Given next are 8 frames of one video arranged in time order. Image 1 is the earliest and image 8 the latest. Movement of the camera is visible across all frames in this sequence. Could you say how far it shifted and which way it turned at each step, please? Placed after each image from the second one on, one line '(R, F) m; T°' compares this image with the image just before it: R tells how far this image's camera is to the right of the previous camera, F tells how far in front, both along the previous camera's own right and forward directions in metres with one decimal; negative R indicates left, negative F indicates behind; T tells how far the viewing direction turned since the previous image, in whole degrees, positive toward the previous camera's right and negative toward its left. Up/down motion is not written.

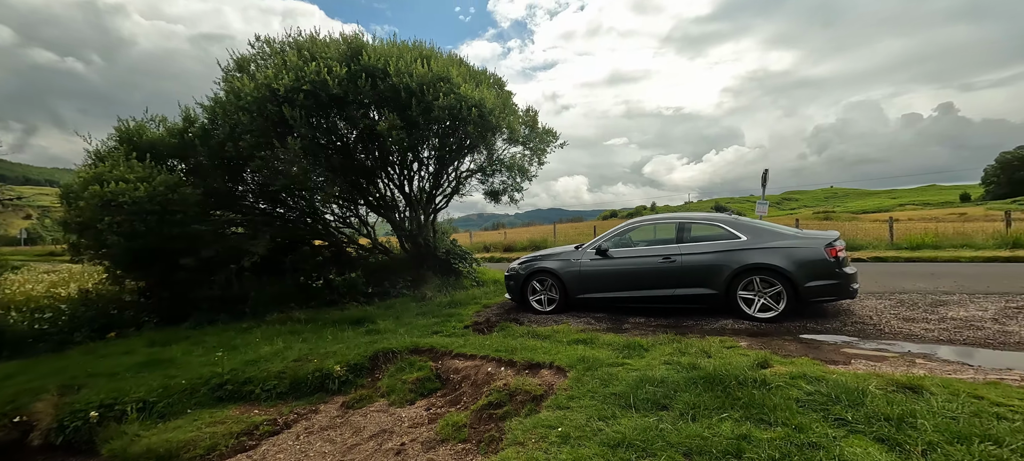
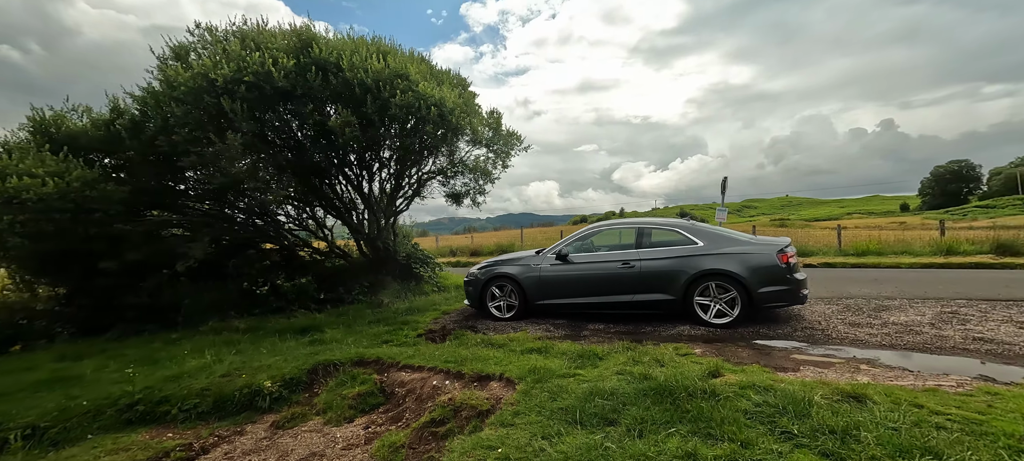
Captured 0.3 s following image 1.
(+0.2, +0.2) m; +4°
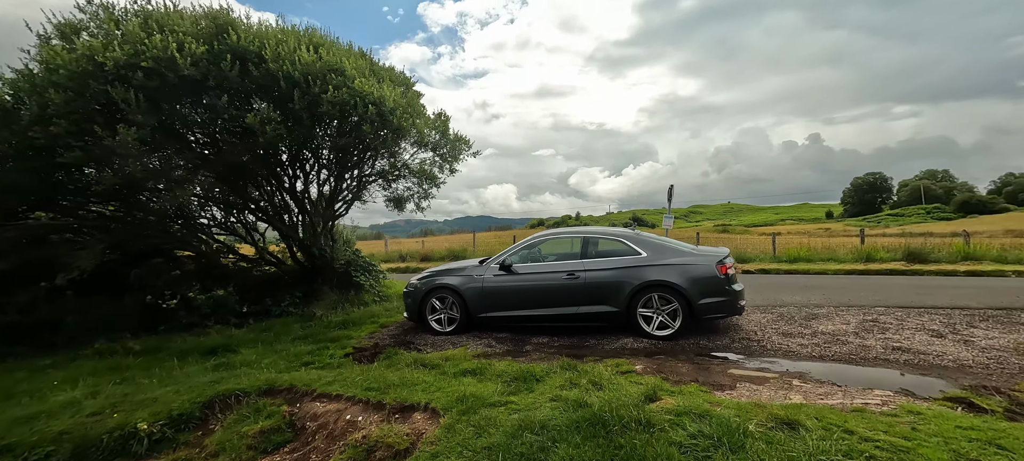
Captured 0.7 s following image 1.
(+0.2, +0.3) m; +6°
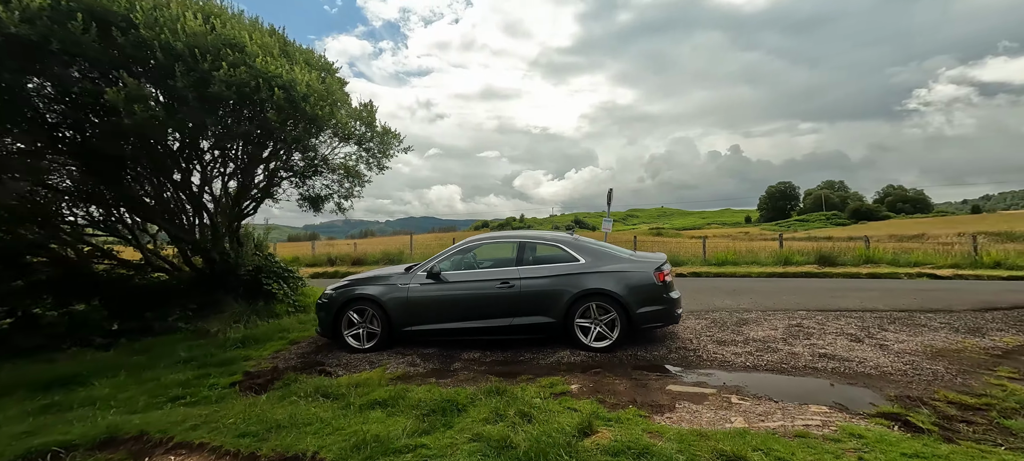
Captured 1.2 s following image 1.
(+0.2, +0.5) m; +8°
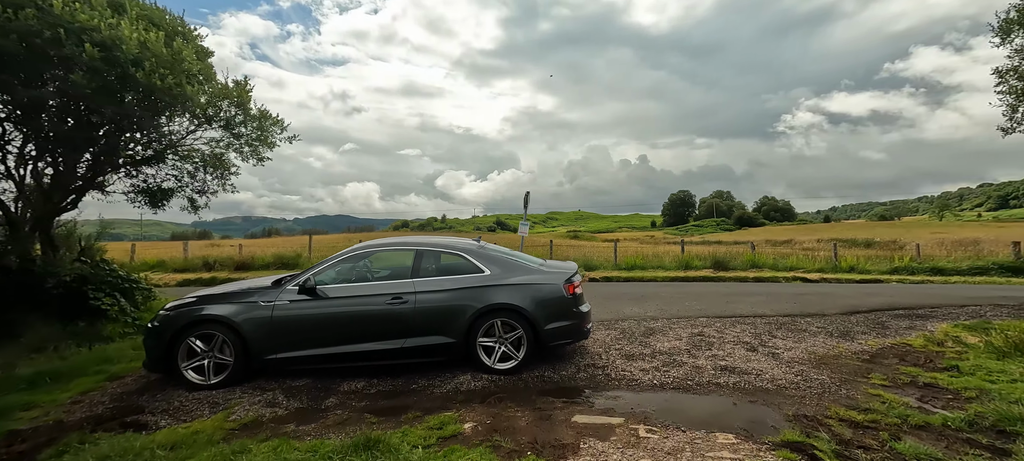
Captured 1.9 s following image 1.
(+0.3, +0.6) m; +11°
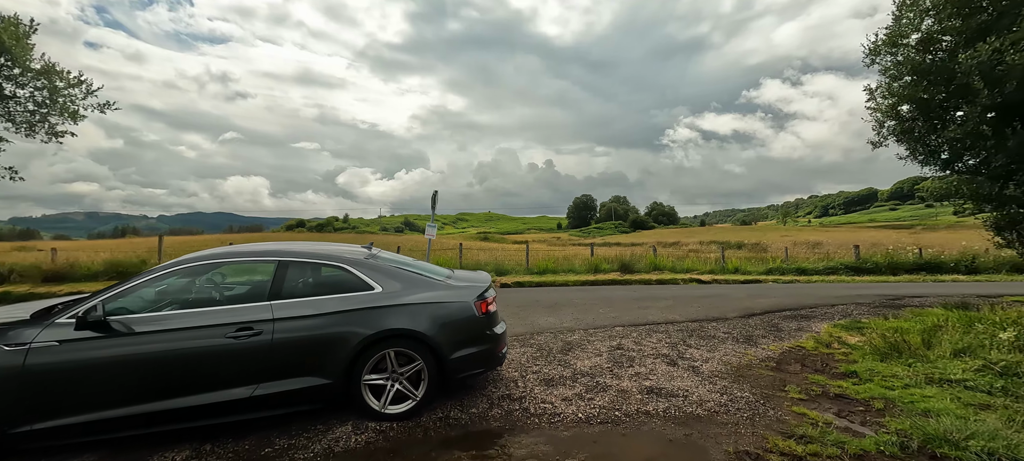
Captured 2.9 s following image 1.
(+0.1, +0.9) m; +13°
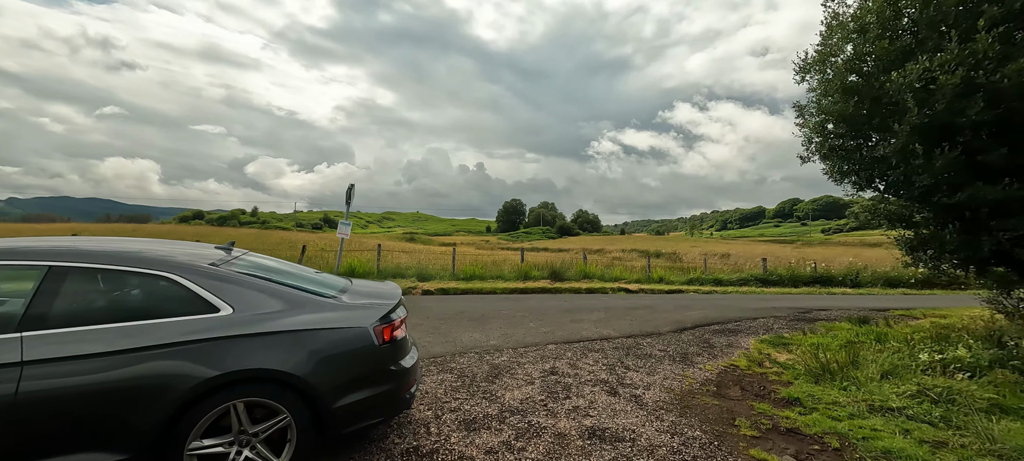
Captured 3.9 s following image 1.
(+0.1, +0.9) m; +10°
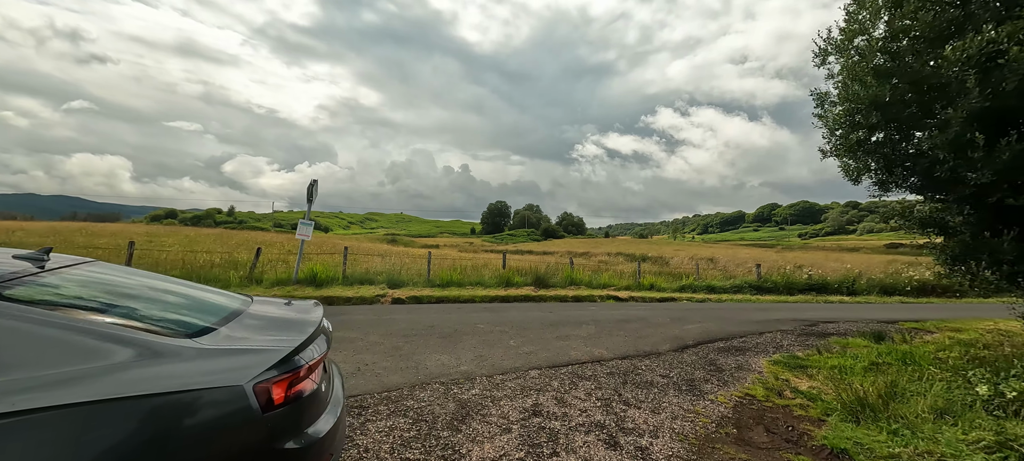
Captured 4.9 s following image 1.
(+0.1, +1.0) m; +2°
